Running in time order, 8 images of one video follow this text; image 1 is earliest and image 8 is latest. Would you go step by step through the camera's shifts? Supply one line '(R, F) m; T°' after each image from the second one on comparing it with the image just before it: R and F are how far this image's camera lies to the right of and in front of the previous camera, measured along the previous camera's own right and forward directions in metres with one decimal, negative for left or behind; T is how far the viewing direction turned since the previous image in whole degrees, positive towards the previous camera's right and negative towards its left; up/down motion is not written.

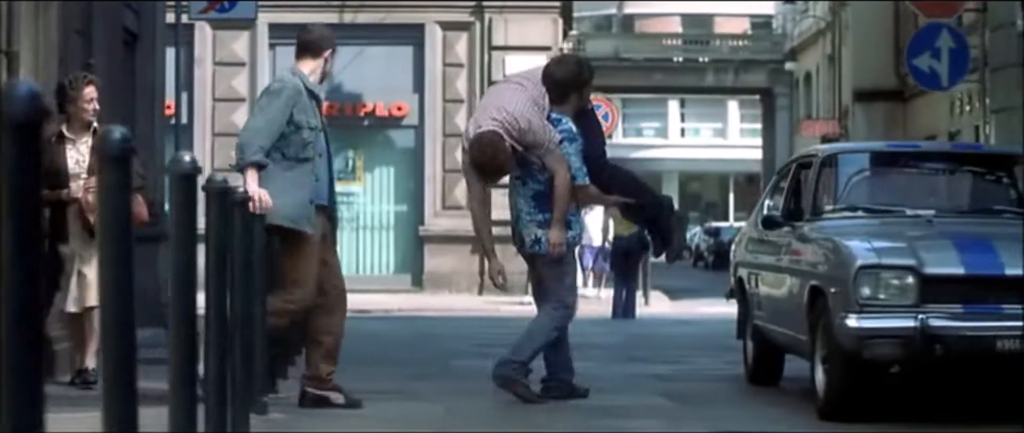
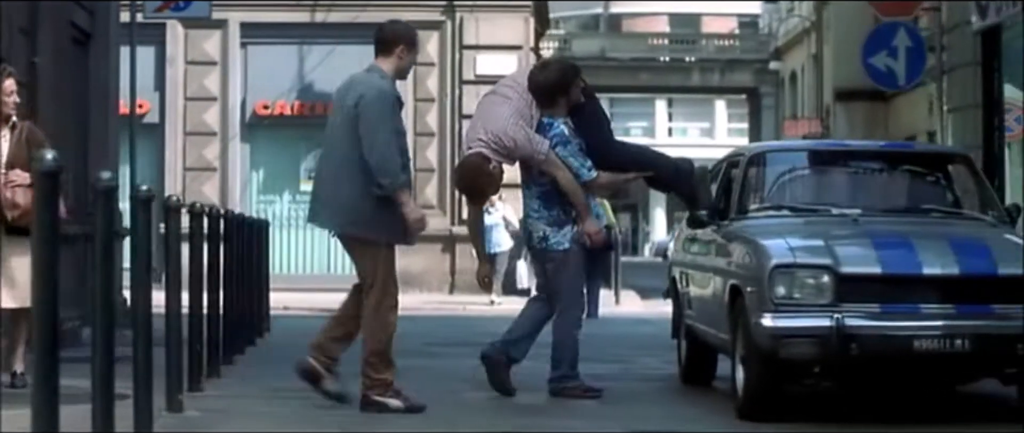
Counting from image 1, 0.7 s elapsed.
(+0.4, 0.0) m; -1°
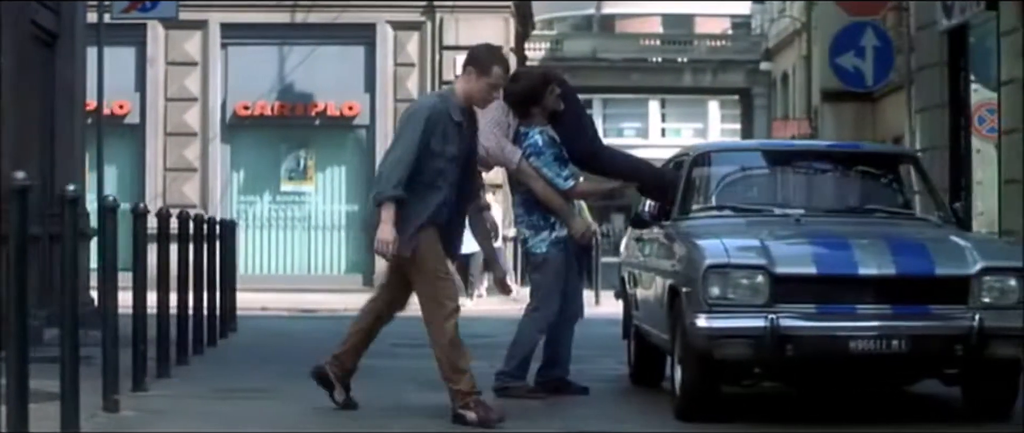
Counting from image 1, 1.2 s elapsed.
(+0.3, 0.0) m; -1°
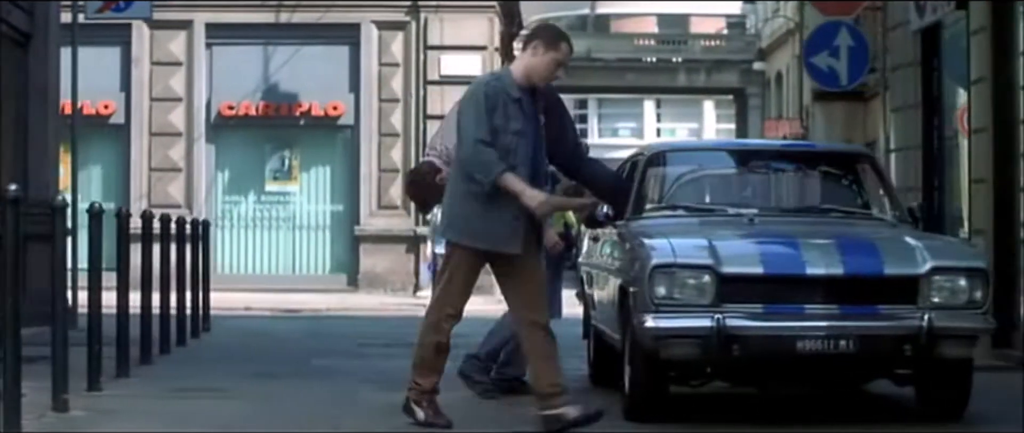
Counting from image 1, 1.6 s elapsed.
(+0.3, 0.0) m; 0°
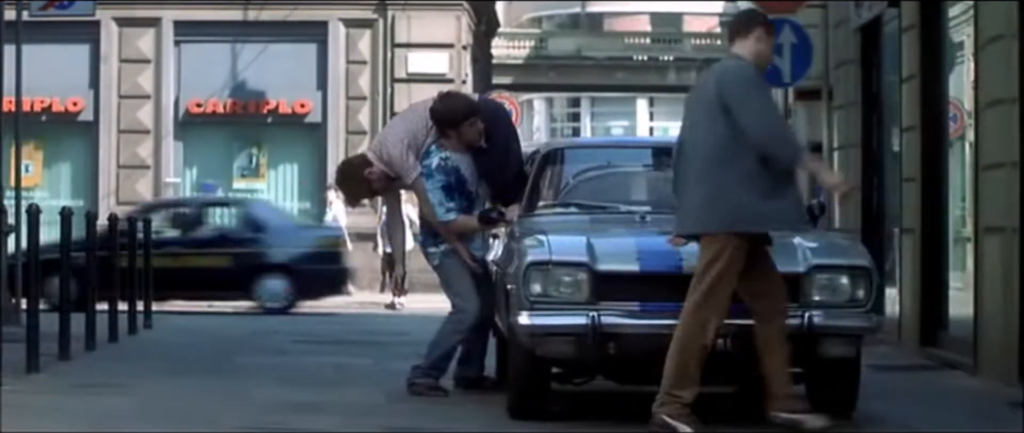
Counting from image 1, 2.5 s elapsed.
(+0.7, 0.0) m; -1°
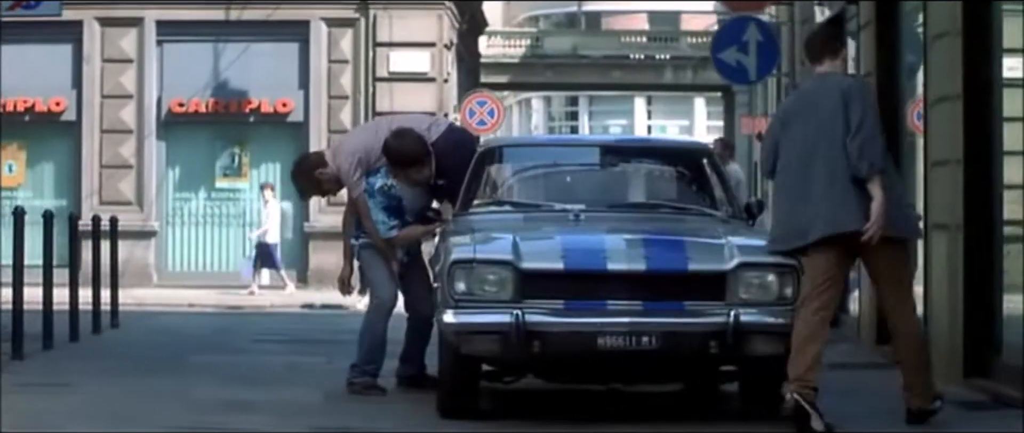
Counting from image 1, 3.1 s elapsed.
(+0.4, 0.0) m; -1°
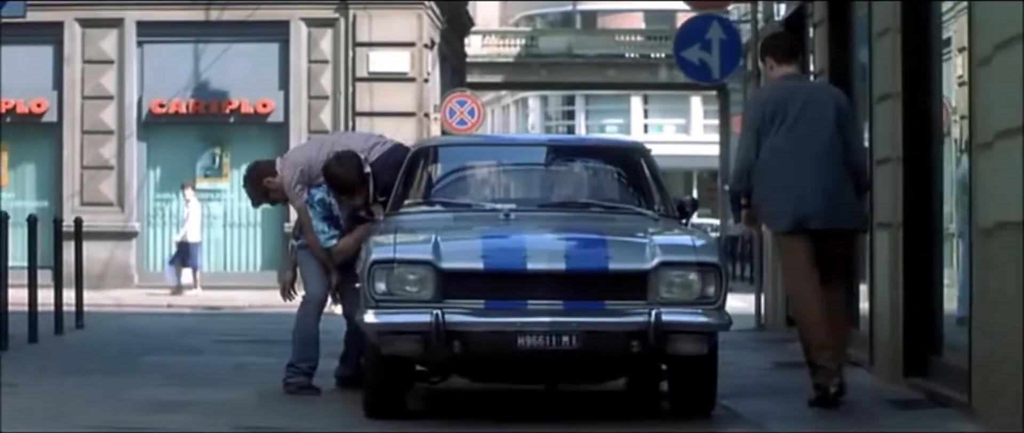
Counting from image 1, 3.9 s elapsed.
(+0.4, 0.0) m; -1°
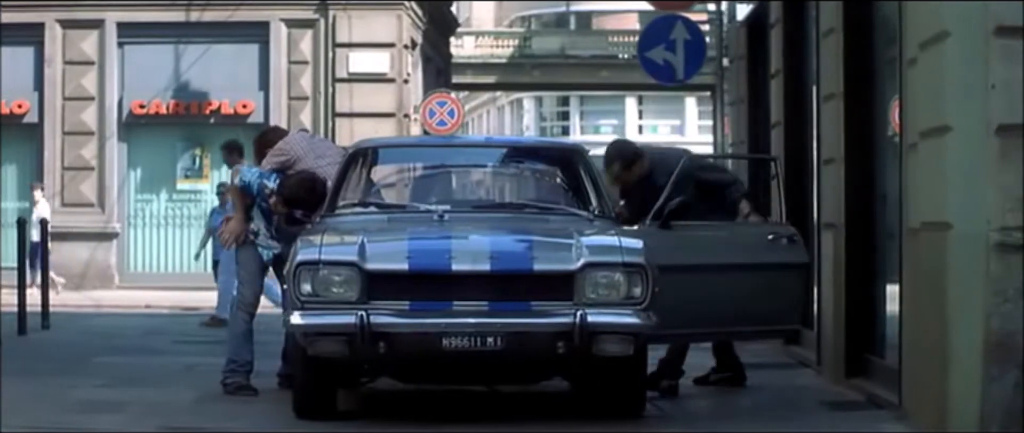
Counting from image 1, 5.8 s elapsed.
(+0.4, 0.0) m; -1°
